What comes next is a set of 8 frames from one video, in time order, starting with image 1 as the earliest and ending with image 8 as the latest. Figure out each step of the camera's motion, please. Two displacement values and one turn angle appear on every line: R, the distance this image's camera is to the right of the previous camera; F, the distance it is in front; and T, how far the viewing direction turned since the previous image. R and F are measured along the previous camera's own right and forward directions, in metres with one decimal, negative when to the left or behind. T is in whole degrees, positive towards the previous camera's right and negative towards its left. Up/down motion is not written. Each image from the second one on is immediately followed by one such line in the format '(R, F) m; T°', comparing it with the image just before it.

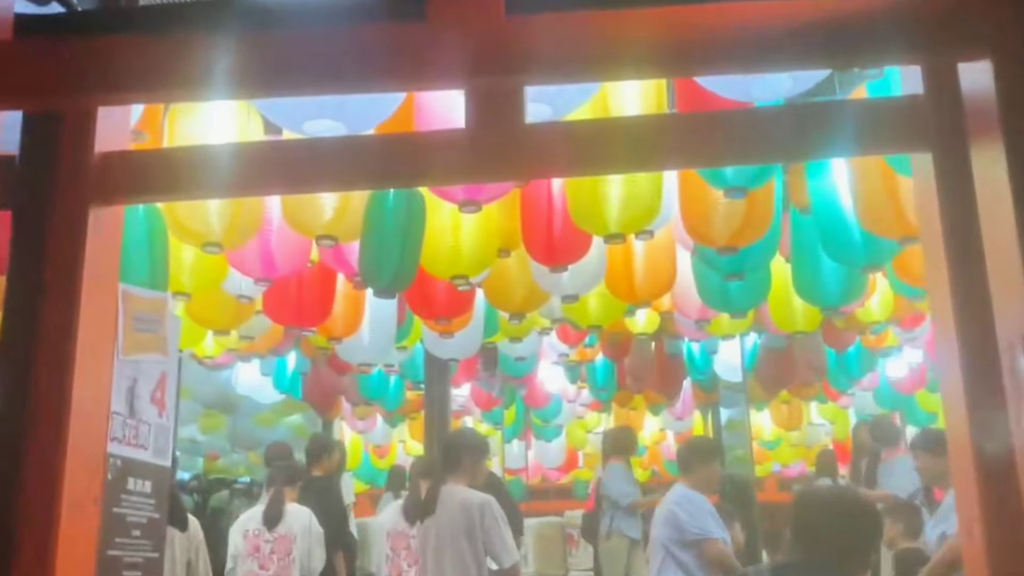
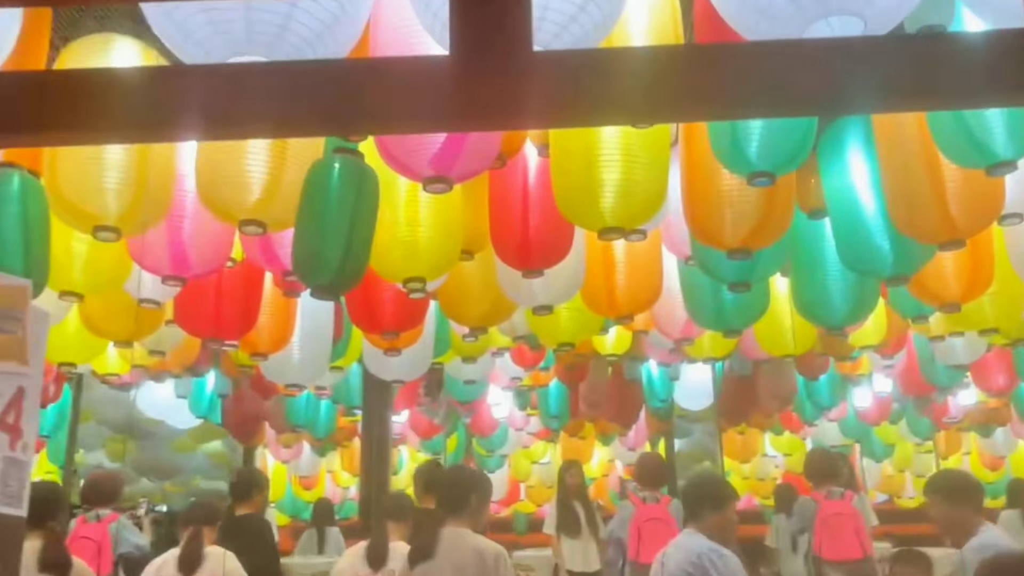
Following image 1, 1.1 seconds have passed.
(-0.1, +0.5) m; +4°
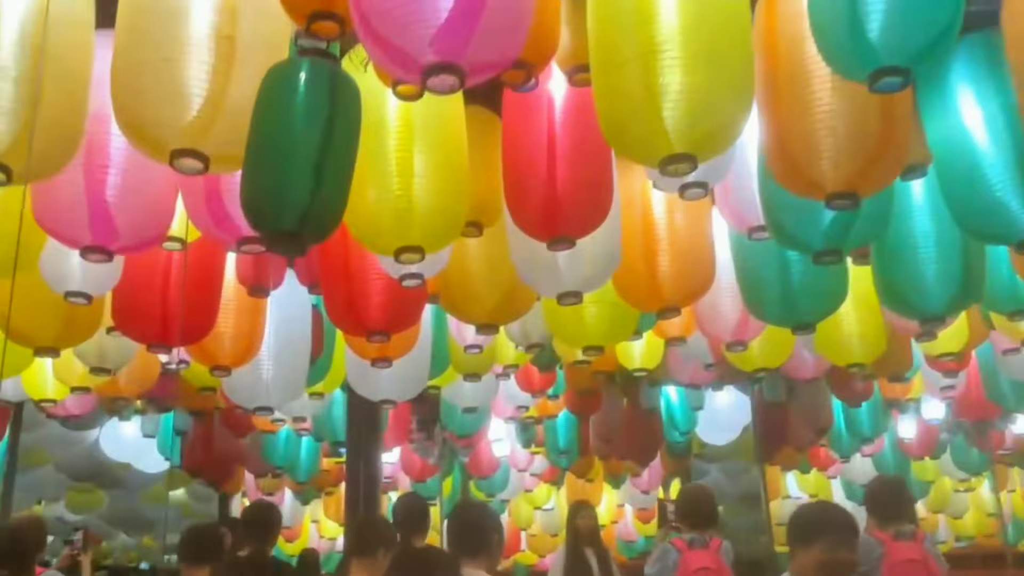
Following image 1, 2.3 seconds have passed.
(-0.1, +0.5) m; +1°
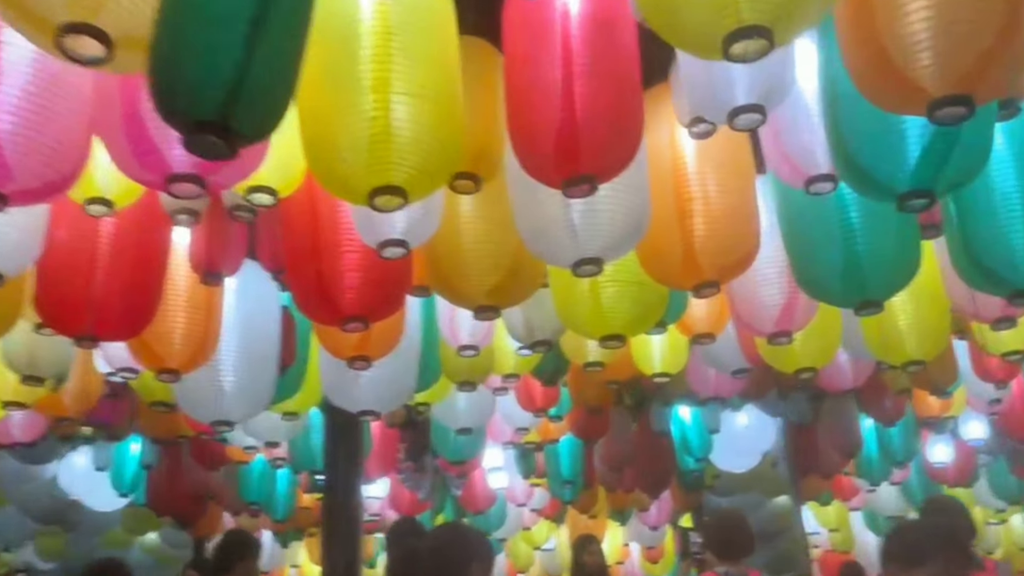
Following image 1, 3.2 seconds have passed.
(0.0, +0.4) m; +1°
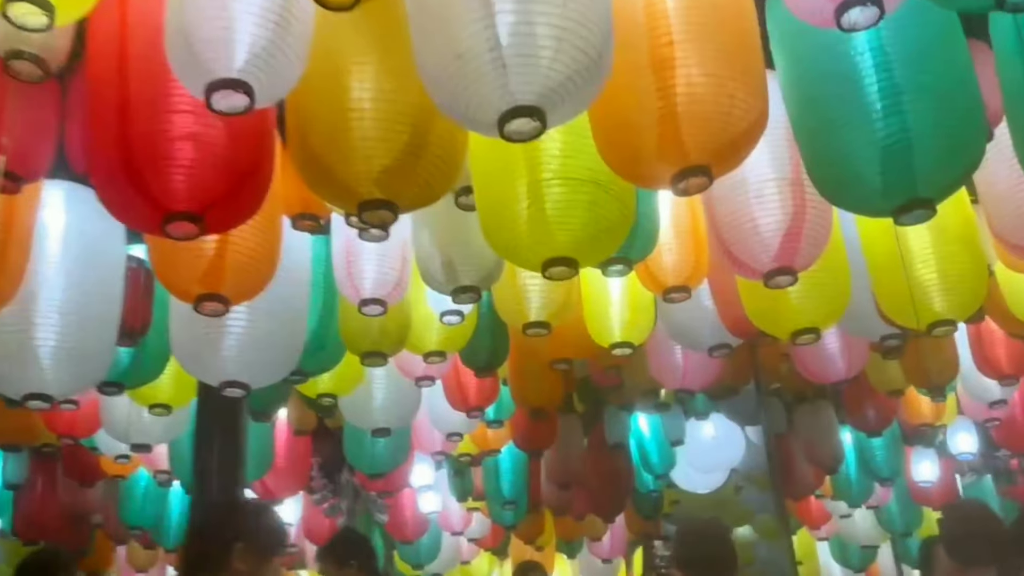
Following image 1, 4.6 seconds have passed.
(+0.1, +0.6) m; +3°
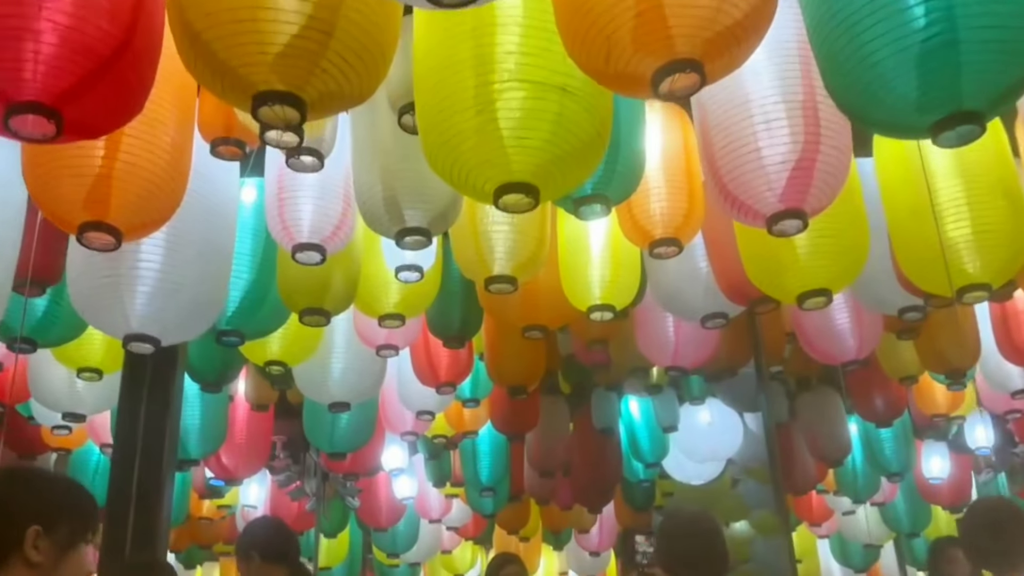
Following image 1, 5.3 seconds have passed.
(+0.1, +0.3) m; 0°
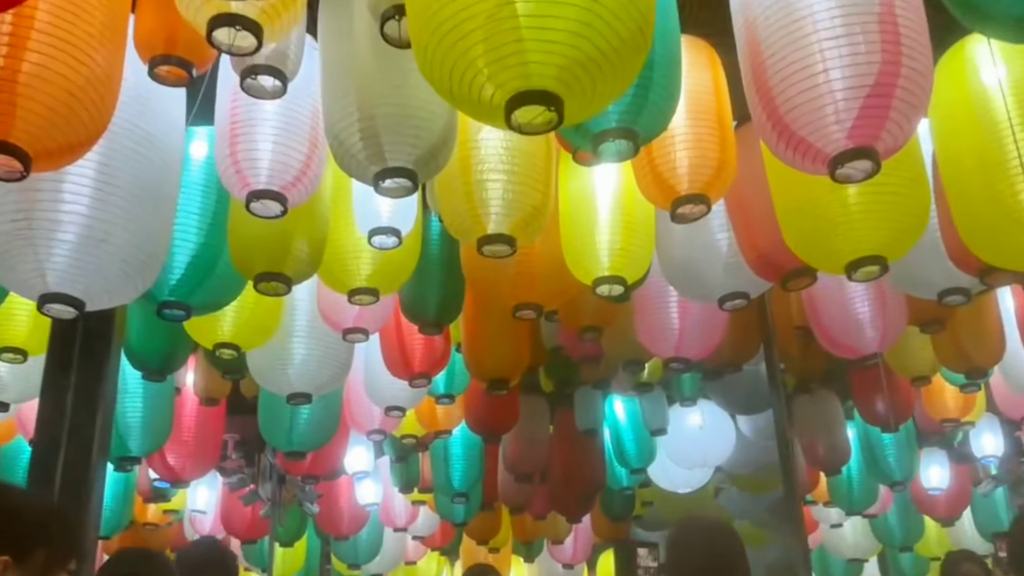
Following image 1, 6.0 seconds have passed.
(0.0, +0.3) m; +2°
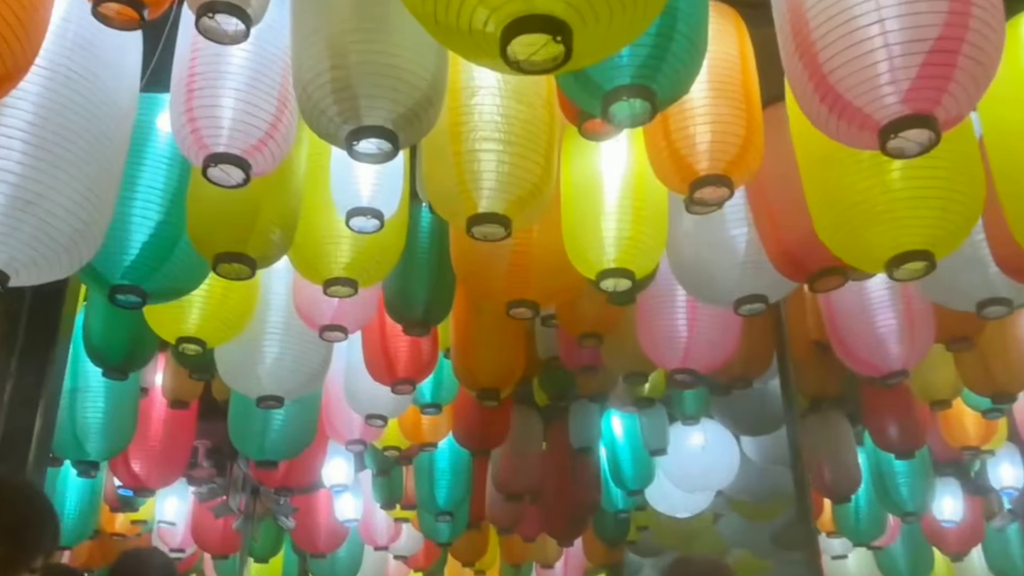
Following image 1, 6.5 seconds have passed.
(0.0, +0.2) m; 0°
